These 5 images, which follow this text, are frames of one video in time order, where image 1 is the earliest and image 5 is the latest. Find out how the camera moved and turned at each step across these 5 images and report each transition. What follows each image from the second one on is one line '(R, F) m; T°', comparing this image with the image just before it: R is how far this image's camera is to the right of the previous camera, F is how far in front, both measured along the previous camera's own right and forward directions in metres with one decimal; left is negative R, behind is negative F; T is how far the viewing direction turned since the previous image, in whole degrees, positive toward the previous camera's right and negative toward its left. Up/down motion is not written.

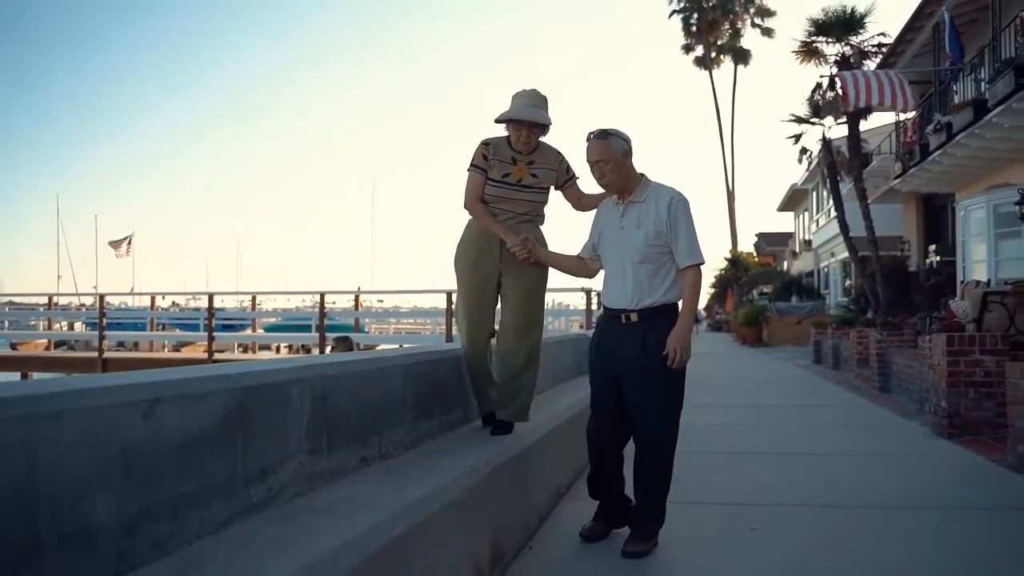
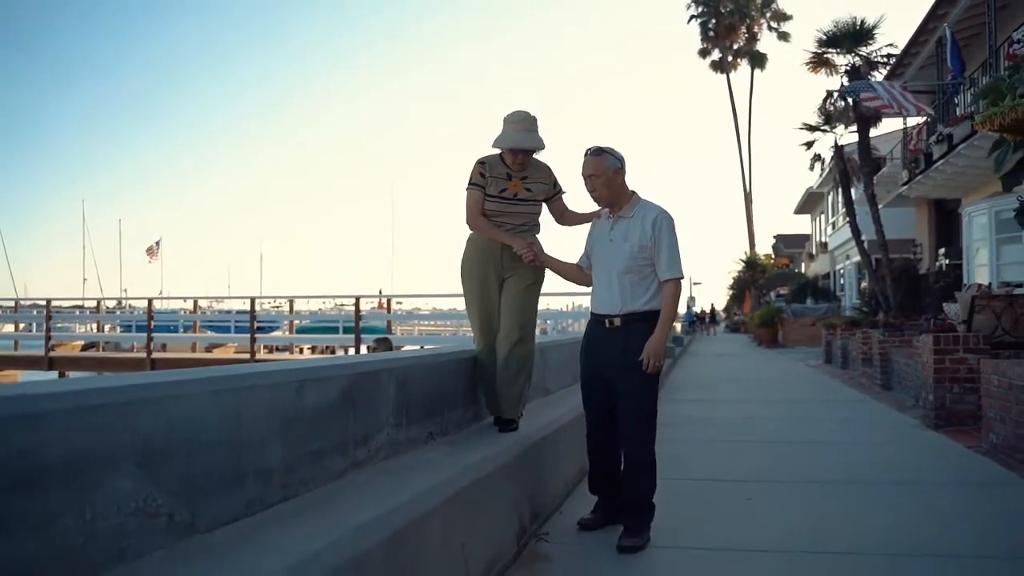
(-0.1, -0.9) m; -1°
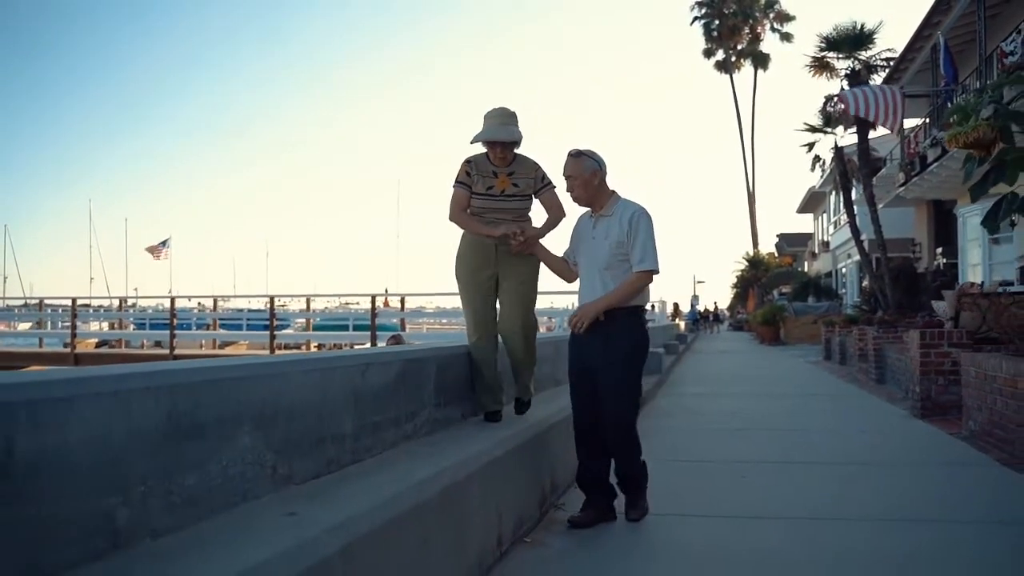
(-0.1, -0.6) m; 0°
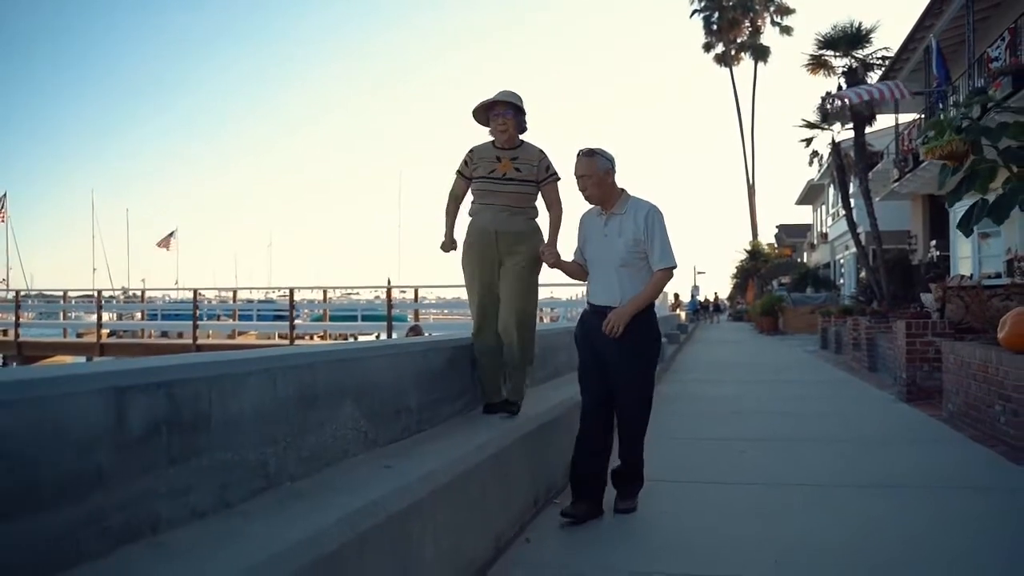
(-0.2, -0.7) m; 0°
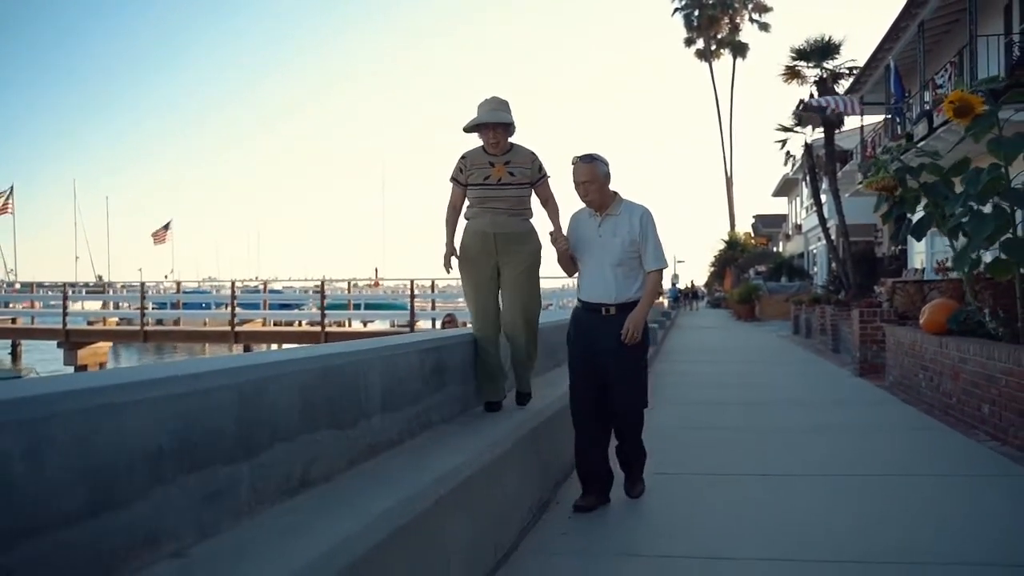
(-0.6, -2.2) m; +1°
